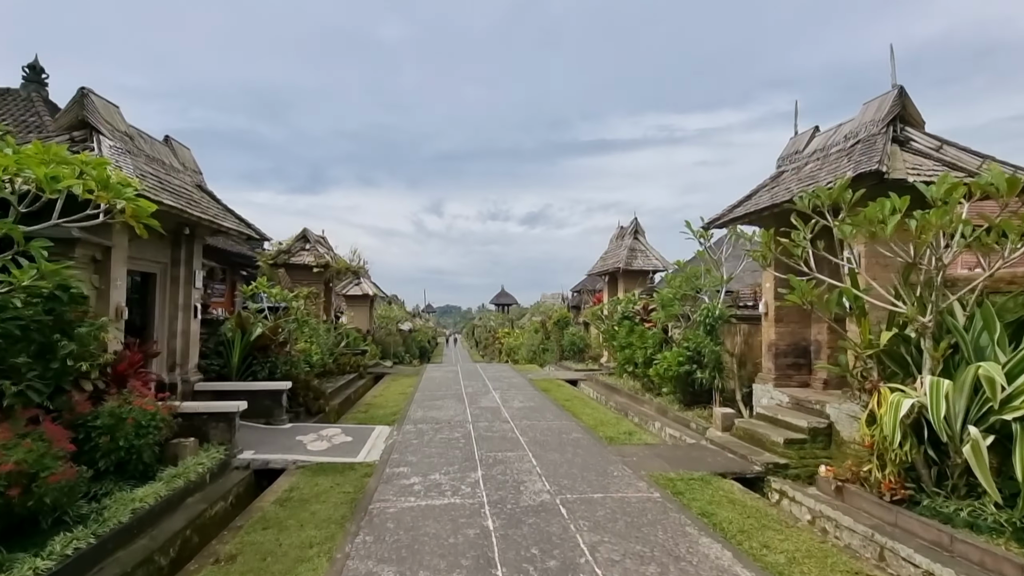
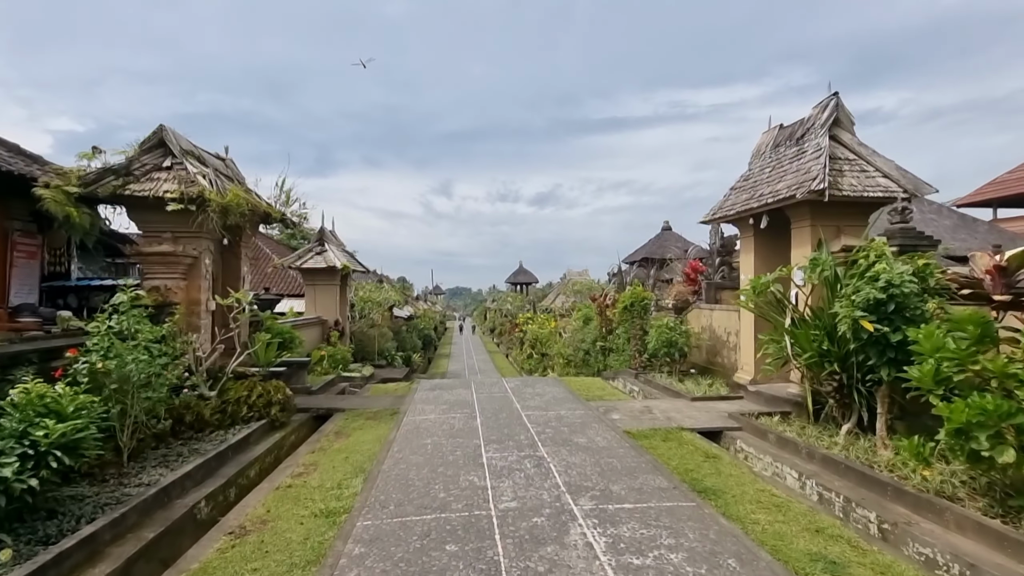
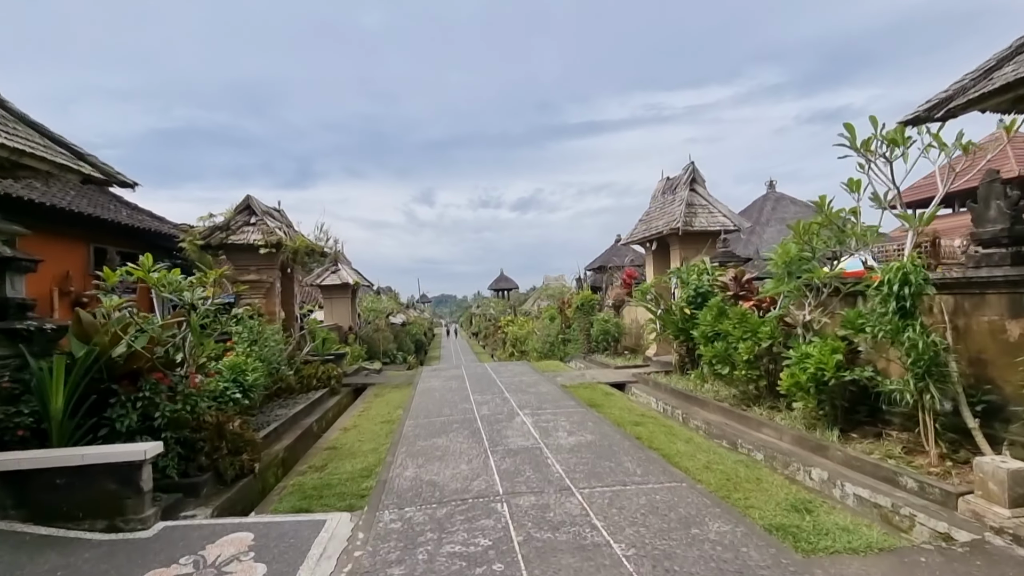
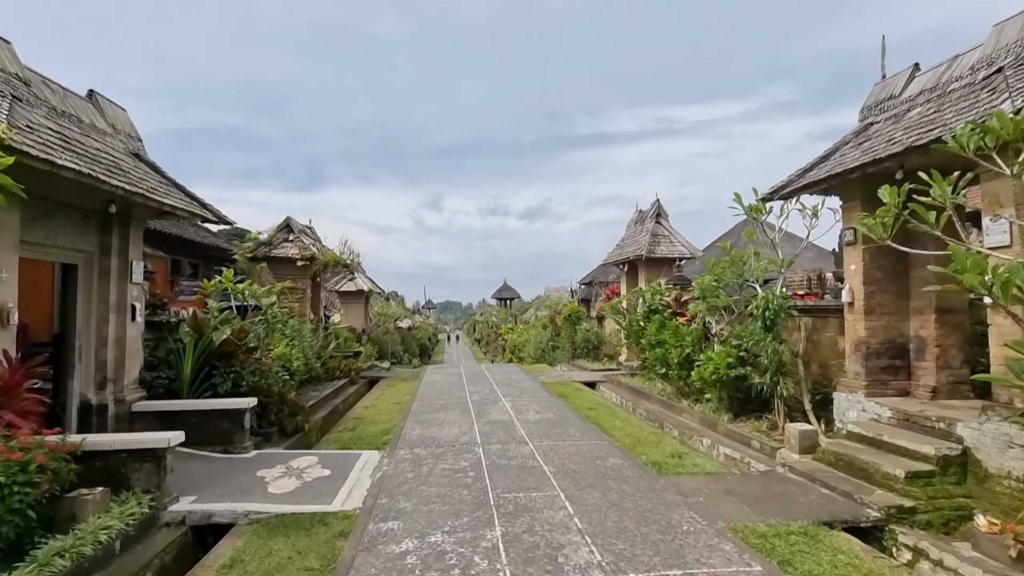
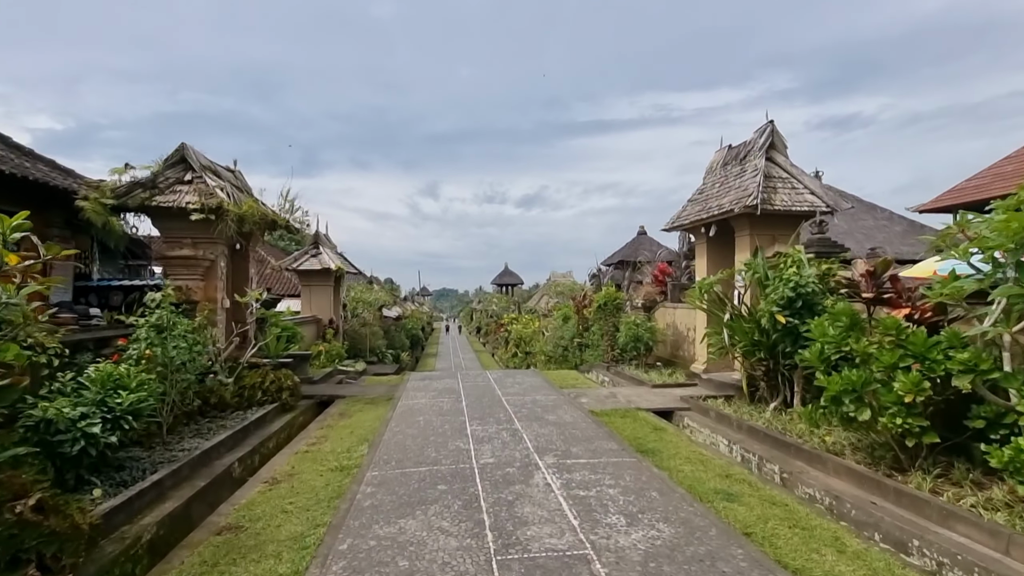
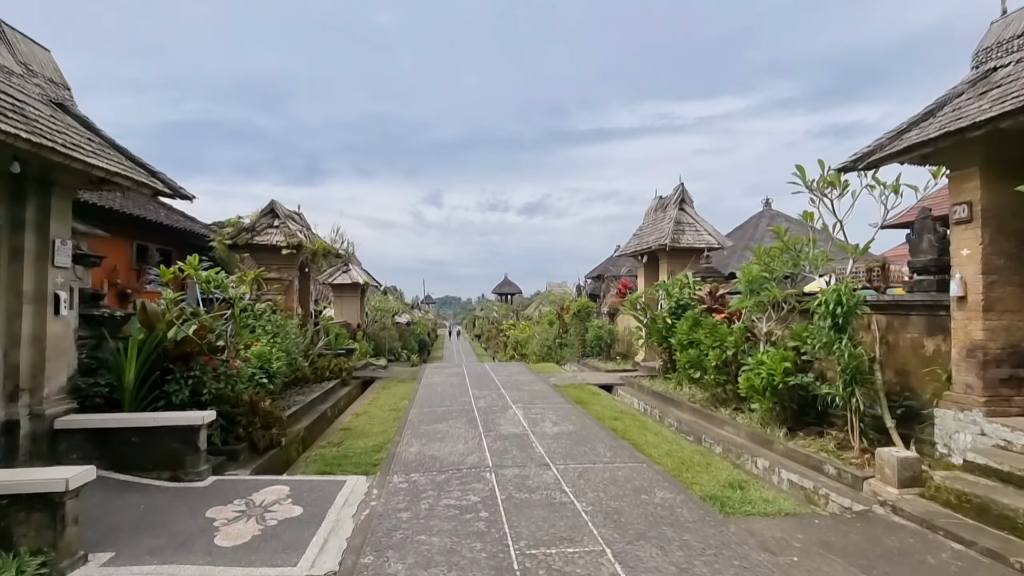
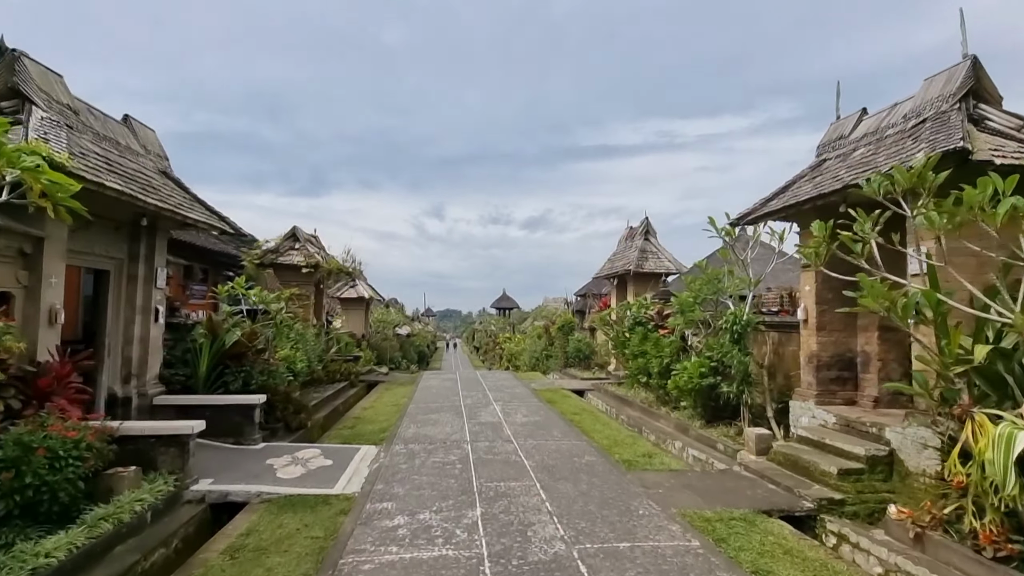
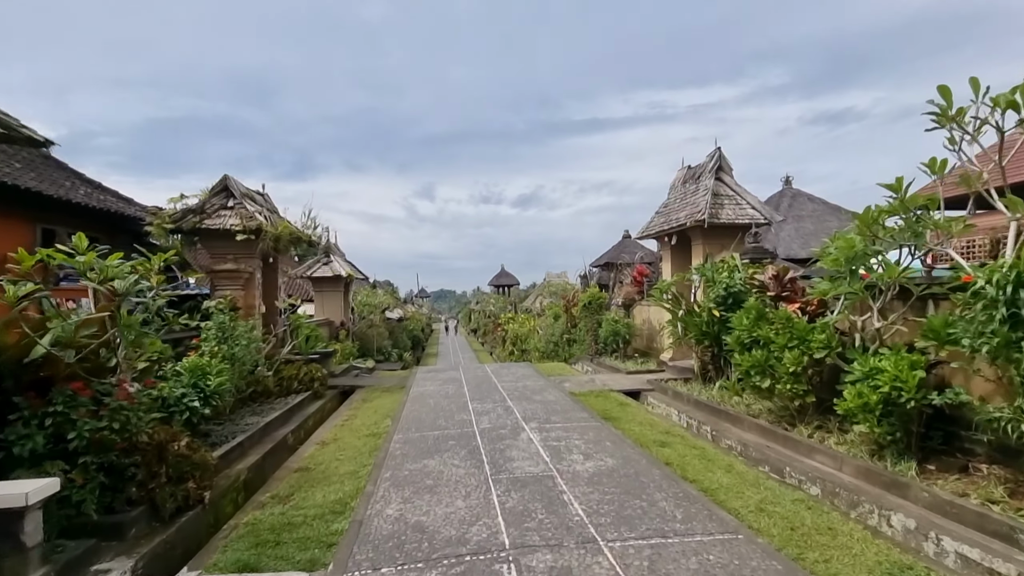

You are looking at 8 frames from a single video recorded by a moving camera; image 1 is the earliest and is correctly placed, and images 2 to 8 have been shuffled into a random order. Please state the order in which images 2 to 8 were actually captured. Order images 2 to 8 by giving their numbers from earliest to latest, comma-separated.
7, 4, 6, 3, 8, 5, 2
